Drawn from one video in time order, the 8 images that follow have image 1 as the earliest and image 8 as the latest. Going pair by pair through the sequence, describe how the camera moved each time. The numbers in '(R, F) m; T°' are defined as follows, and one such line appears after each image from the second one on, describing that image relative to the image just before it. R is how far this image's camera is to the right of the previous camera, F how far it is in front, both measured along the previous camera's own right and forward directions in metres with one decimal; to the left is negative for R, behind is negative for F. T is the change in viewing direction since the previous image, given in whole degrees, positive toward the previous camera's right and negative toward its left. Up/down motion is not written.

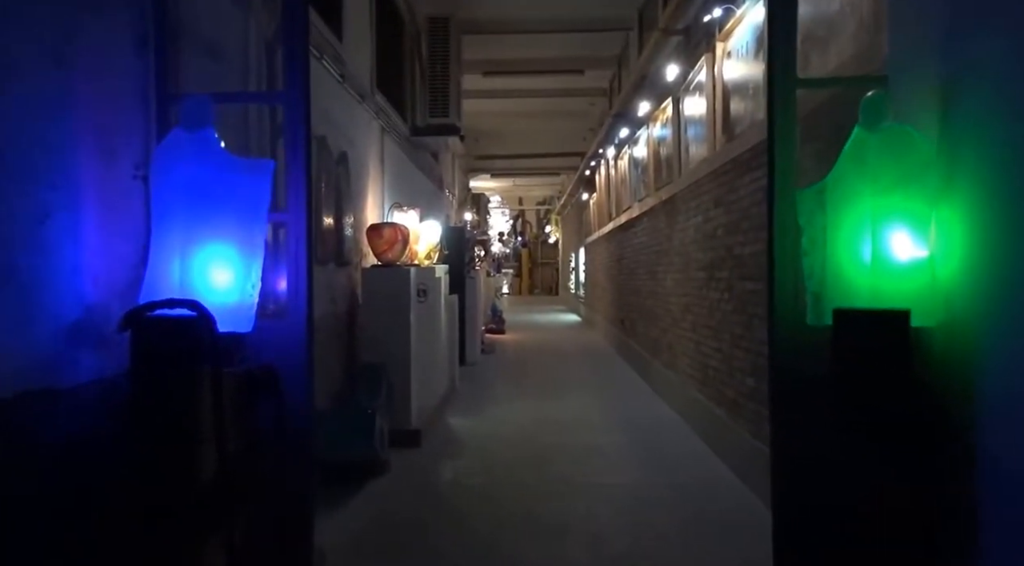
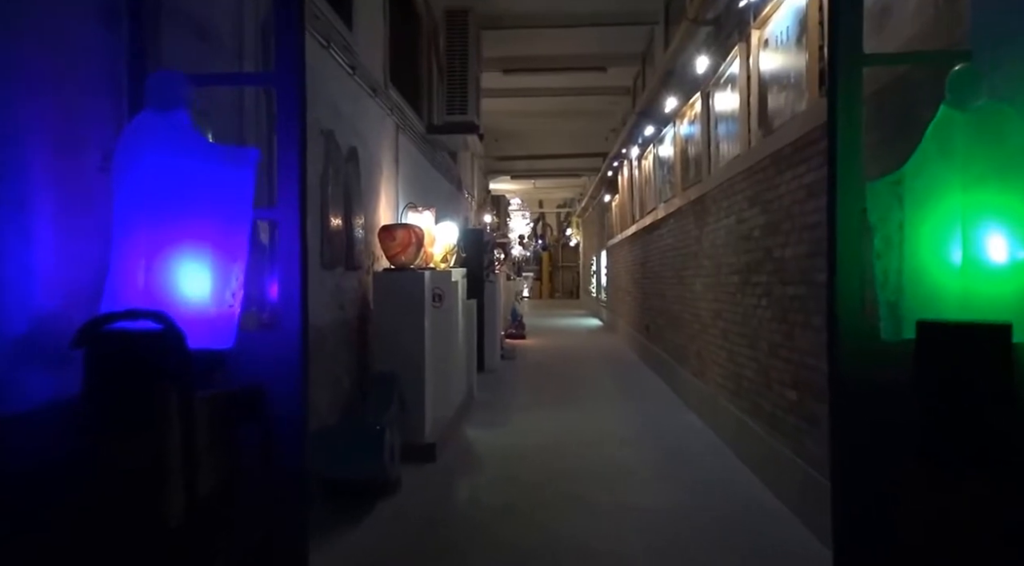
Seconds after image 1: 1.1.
(0.0, +0.3) m; -1°
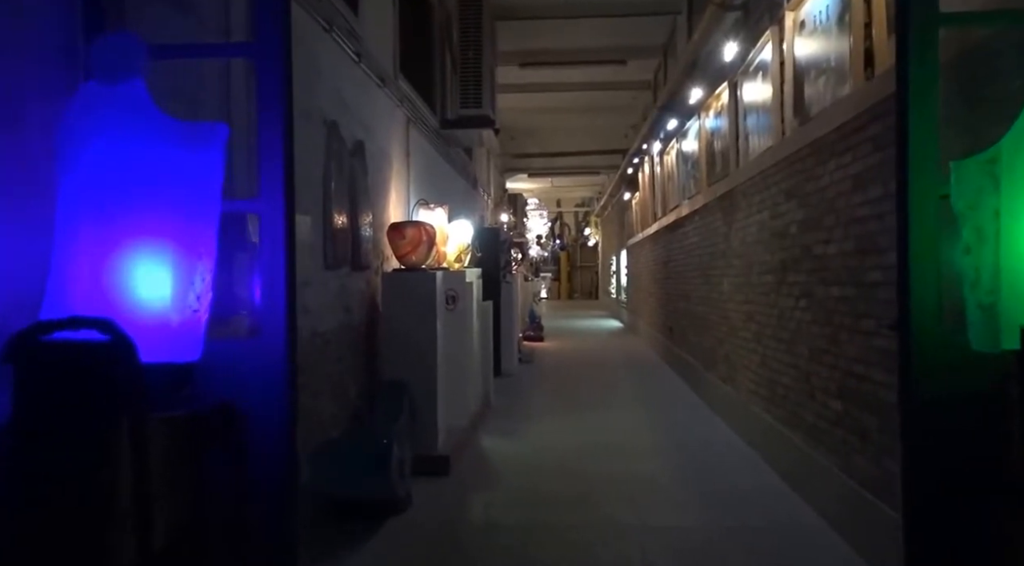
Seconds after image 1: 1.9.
(0.0, +0.3) m; -1°
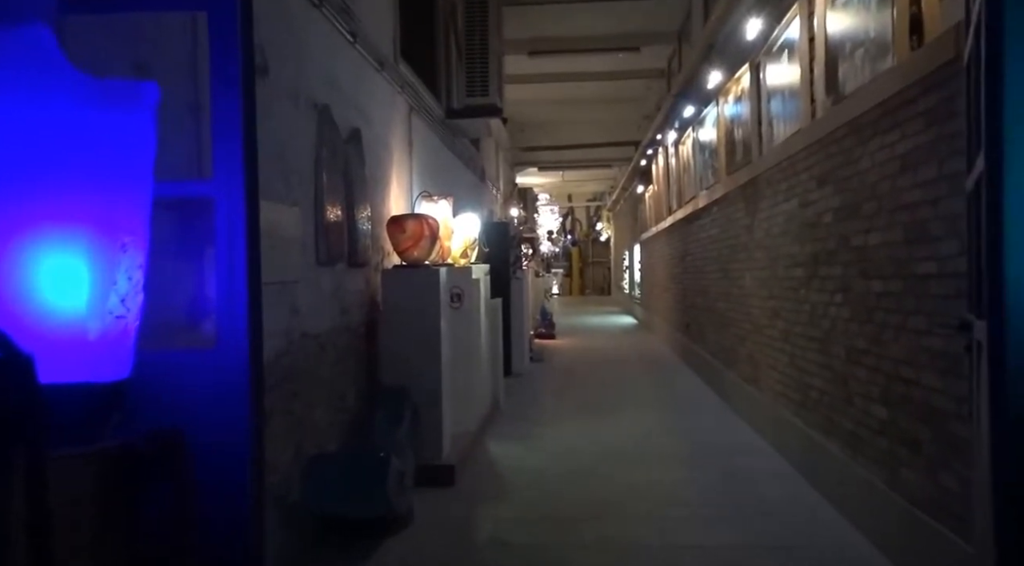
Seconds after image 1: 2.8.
(0.0, +0.3) m; -1°
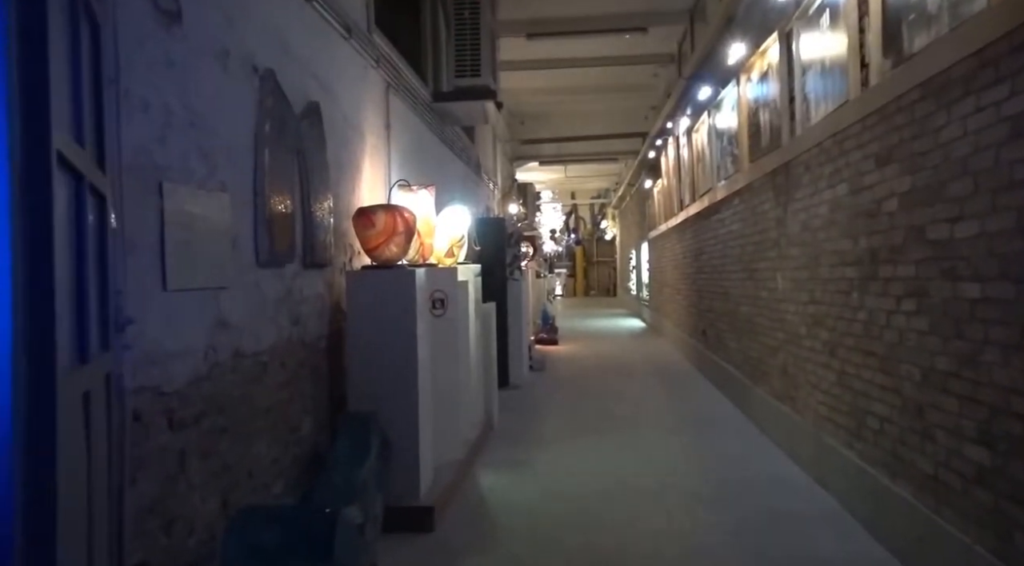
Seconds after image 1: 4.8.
(+0.1, +0.7) m; 0°
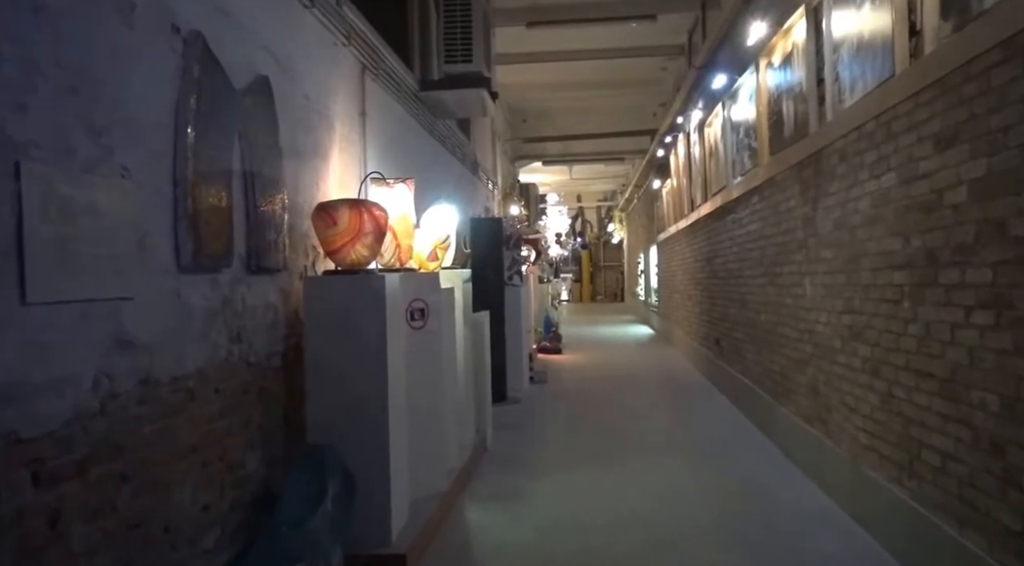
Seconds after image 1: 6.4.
(+0.1, +0.5) m; -1°
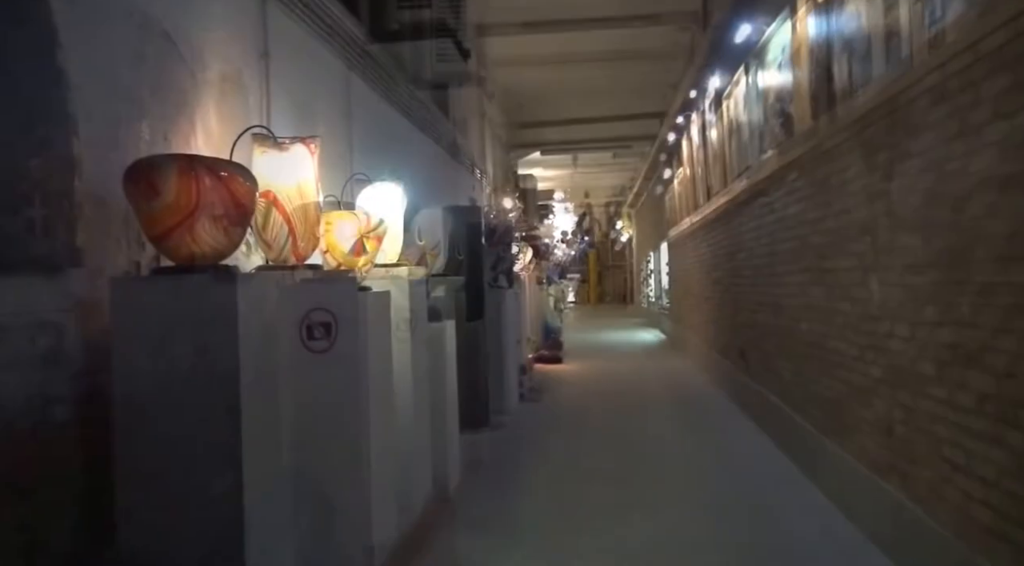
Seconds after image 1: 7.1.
(+0.2, +1.0) m; -1°
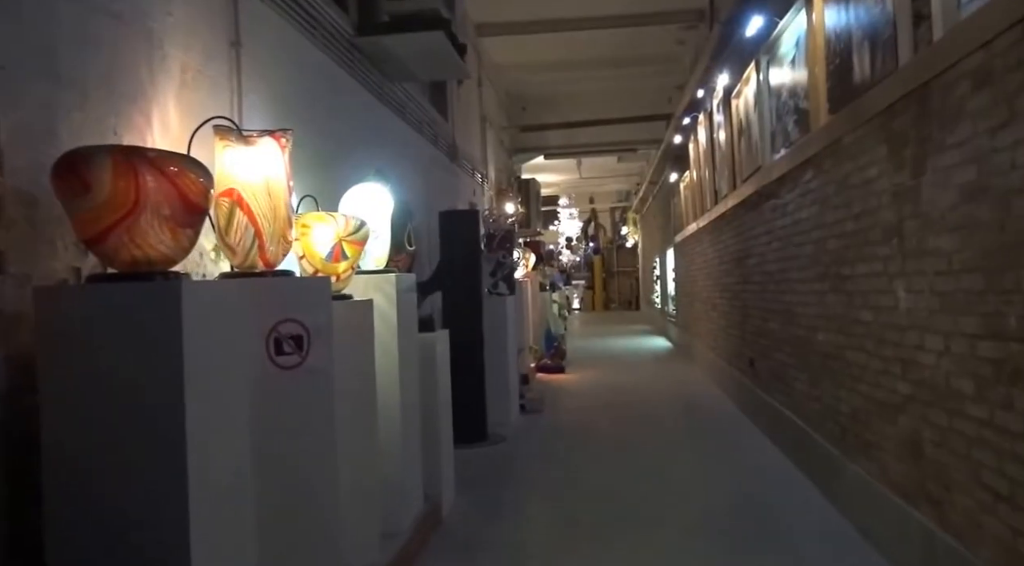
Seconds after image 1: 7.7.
(0.0, +0.2) m; 0°
